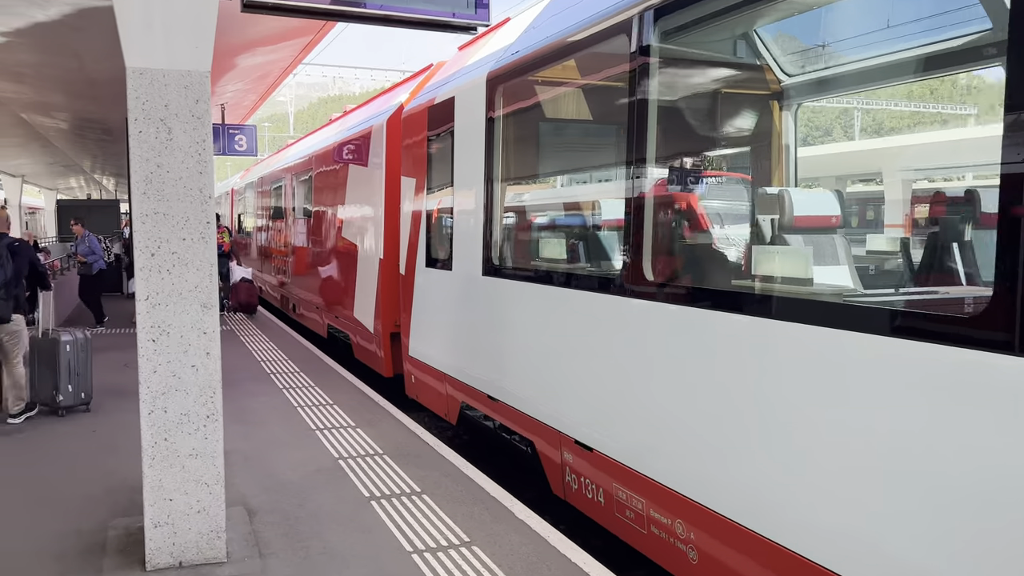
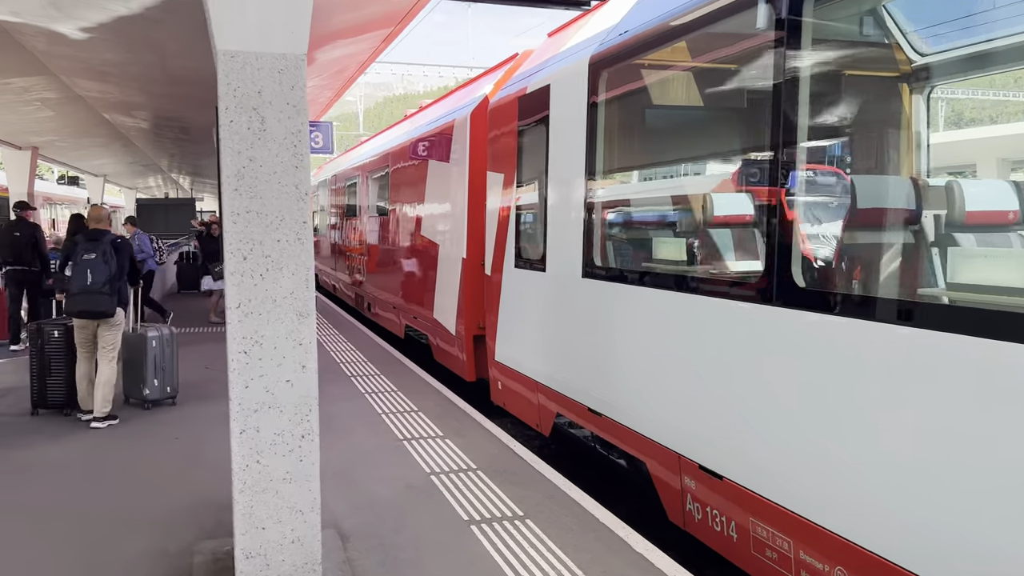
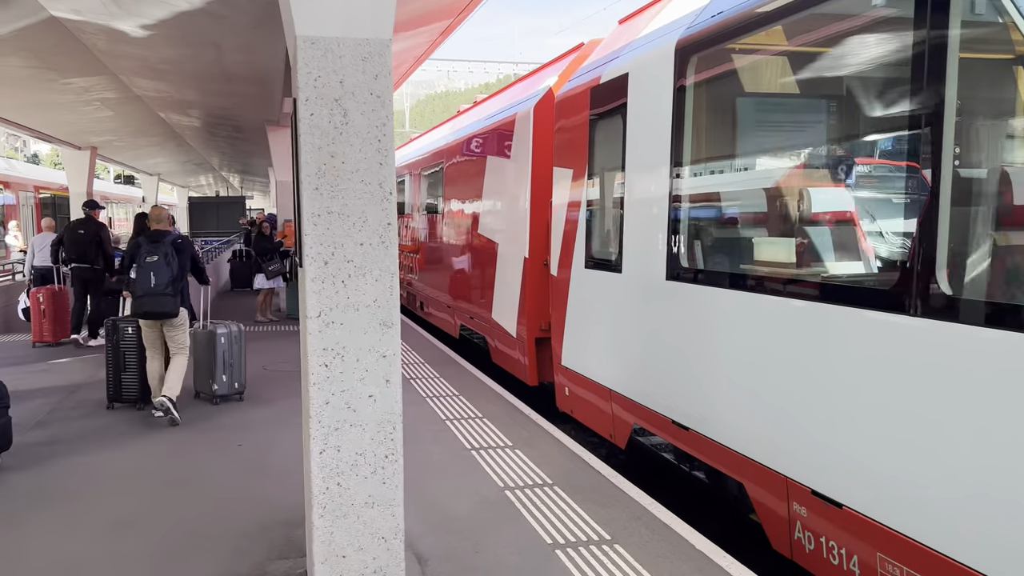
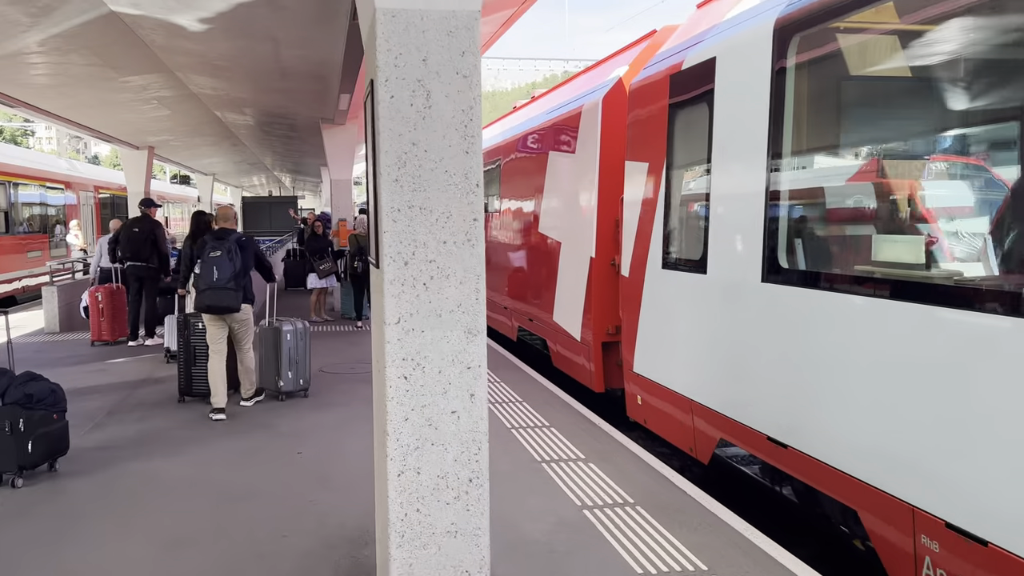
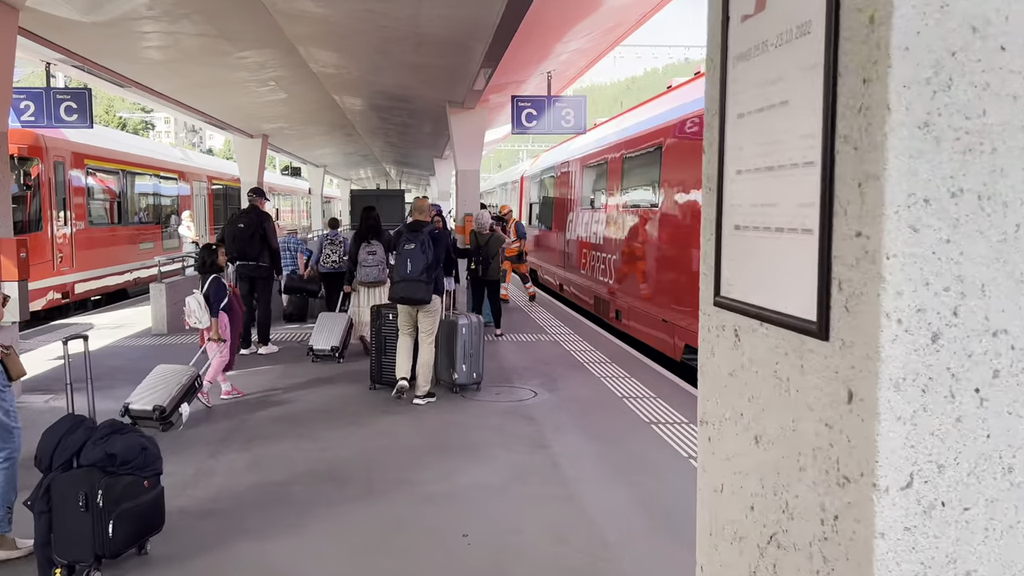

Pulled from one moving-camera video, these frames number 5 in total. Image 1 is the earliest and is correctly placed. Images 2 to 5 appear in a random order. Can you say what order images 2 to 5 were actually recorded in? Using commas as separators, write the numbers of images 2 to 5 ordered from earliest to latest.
2, 3, 4, 5
